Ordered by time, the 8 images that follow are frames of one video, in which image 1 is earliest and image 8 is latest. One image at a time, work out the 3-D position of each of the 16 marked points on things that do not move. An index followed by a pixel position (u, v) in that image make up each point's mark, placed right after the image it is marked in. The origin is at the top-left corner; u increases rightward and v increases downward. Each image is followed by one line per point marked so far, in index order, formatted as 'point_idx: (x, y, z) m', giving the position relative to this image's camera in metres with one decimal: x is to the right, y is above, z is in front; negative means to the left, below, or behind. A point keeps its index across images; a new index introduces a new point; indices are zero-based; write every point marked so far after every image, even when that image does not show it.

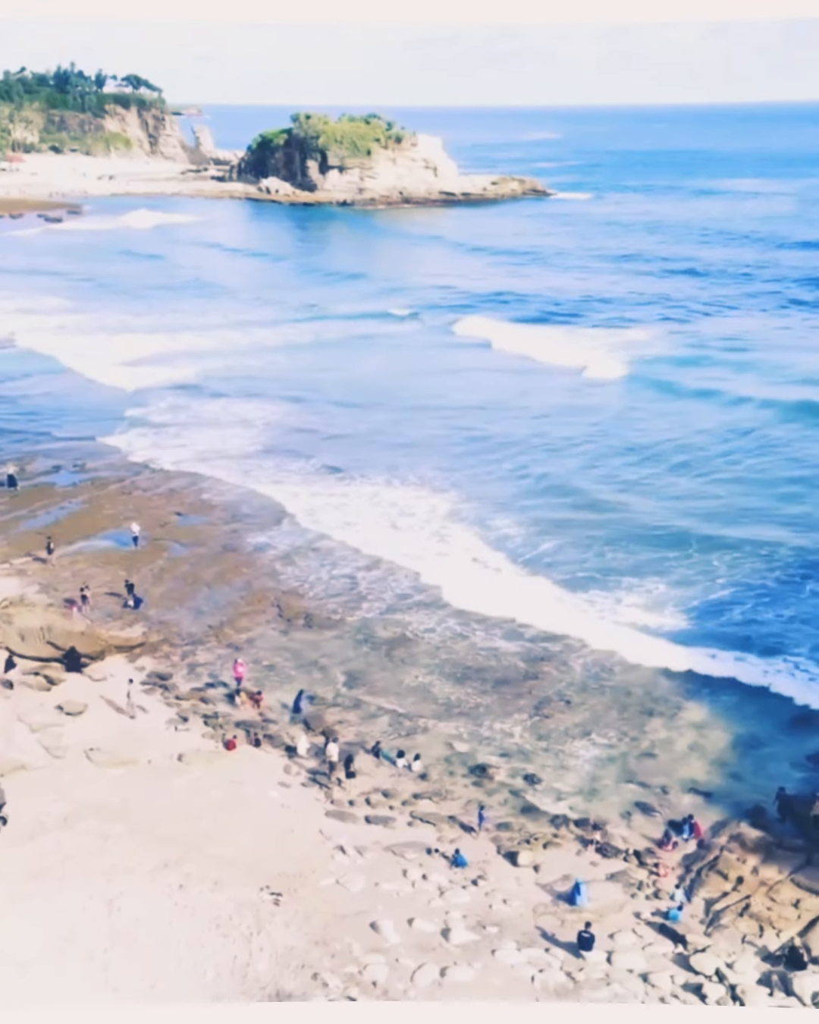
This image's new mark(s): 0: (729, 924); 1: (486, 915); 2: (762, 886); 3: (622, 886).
0: (+3.6, -4.6, +14.5) m
1: (+0.9, -4.5, +14.5) m
2: (+4.1, -4.3, +15.0) m
3: (+2.5, -4.4, +15.1) m
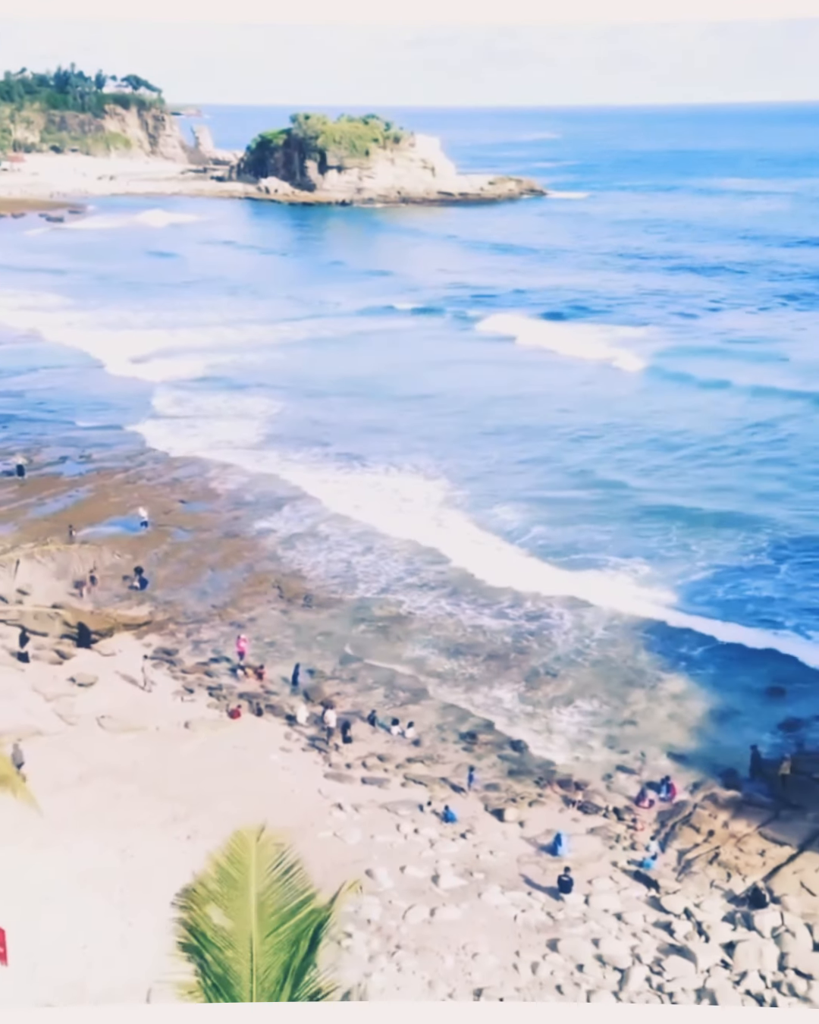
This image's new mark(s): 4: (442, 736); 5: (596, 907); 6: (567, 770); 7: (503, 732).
0: (+3.5, -4.3, +15.6) m
1: (+0.8, -4.2, +15.6) m
2: (+4.0, -4.0, +16.1) m
3: (+2.4, -4.1, +16.1) m
4: (+0.5, -3.3, +19.2) m
5: (+2.2, -4.6, +15.1) m
6: (+2.3, -3.6, +17.9) m
7: (+1.4, -3.3, +19.3) m
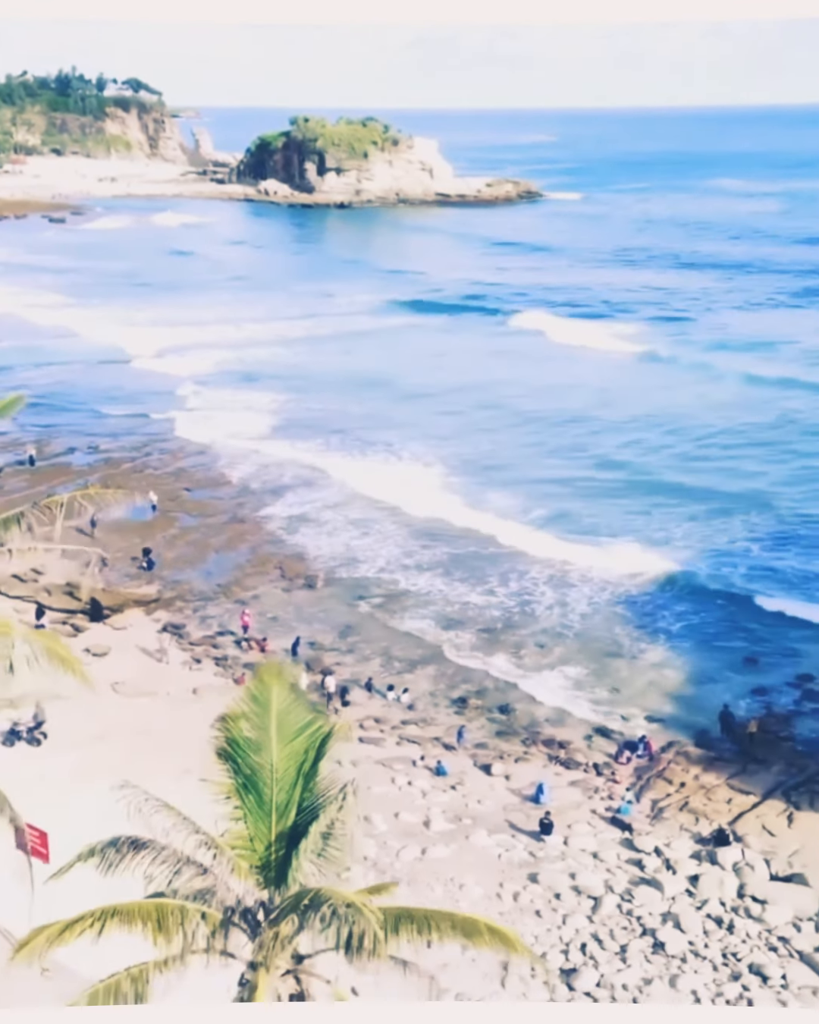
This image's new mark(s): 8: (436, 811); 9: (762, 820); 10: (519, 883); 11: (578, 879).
0: (+3.4, -4.0, +16.9) m
1: (+0.7, -3.9, +16.9) m
2: (+3.9, -3.7, +17.4) m
3: (+2.3, -3.7, +17.5) m
4: (+0.4, -3.0, +20.5) m
5: (+2.1, -4.3, +16.4) m
6: (+2.2, -3.2, +19.2) m
7: (+1.3, -2.9, +20.6) m
8: (+0.3, -3.9, +16.9) m
9: (+4.5, -4.0, +16.3) m
10: (+1.3, -4.5, +15.9) m
11: (+2.1, -4.6, +15.9) m
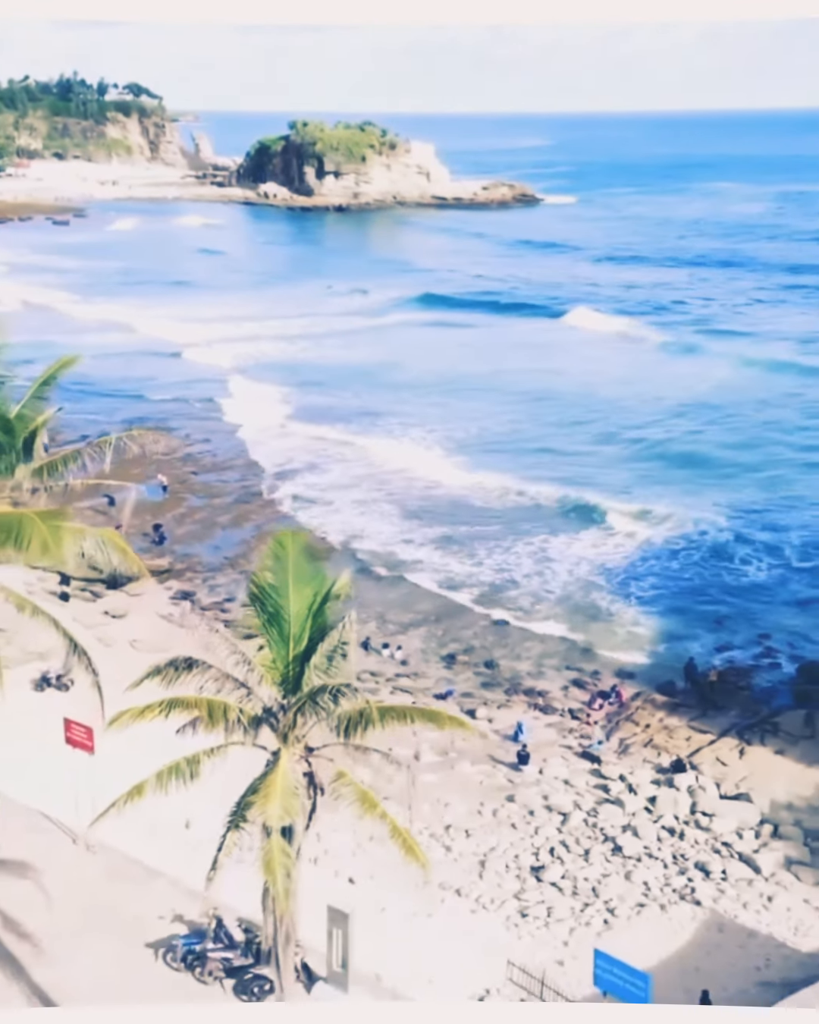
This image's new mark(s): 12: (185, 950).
0: (+3.3, -3.5, +18.9) m
1: (+0.6, -3.4, +18.8) m
2: (+3.8, -3.2, +19.3) m
3: (+2.2, -3.3, +19.4) m
4: (+0.3, -2.5, +22.4) m
5: (+2.0, -3.8, +18.3) m
6: (+2.1, -2.8, +21.2) m
7: (+1.2, -2.5, +22.5) m
8: (+0.2, -3.4, +18.8) m
9: (+4.4, -3.5, +18.2) m
10: (+1.2, -4.1, +17.8) m
11: (+2.0, -4.1, +17.8) m
12: (-1.9, -3.6, +10.9) m
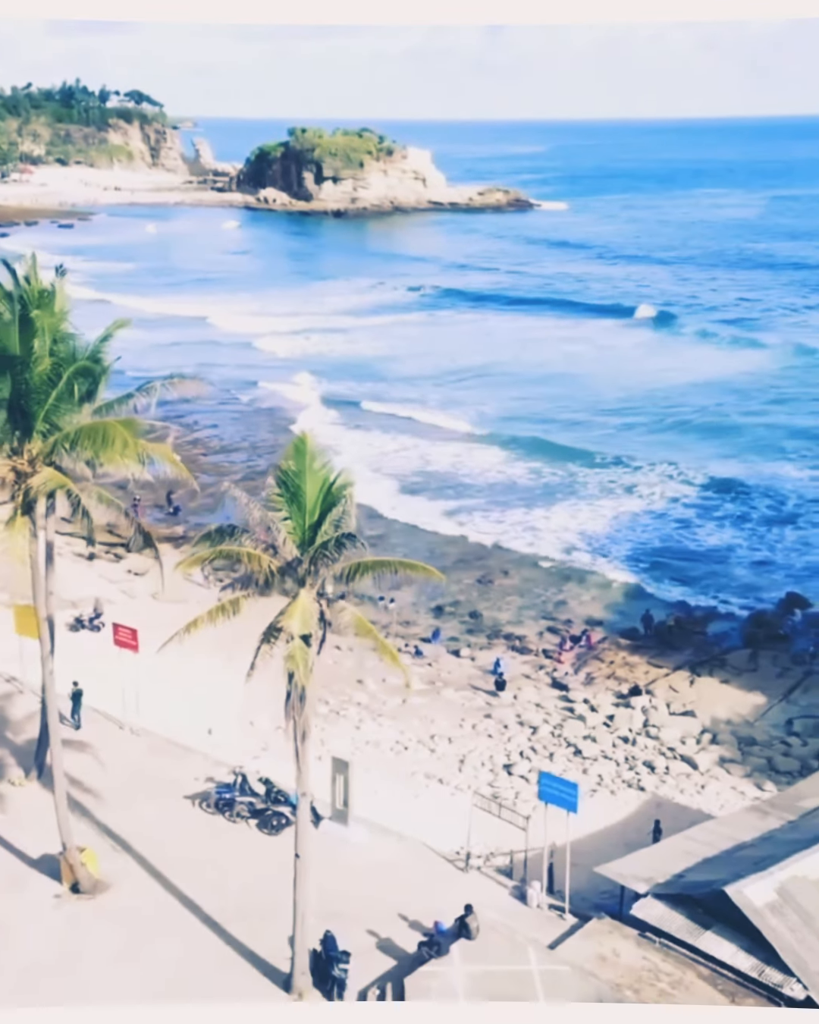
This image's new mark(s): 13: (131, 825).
0: (+3.1, -2.8, +21.5) m
1: (+0.4, -2.7, +21.4) m
2: (+3.6, -2.6, +21.9) m
3: (+2.1, -2.6, +22.0) m
4: (+0.1, -1.9, +25.0) m
5: (+1.8, -3.1, +20.9) m
6: (+1.9, -2.1, +23.8) m
7: (+1.0, -1.8, +25.1) m
8: (+0.1, -2.7, +21.4) m
9: (+4.3, -2.8, +20.8) m
10: (+1.1, -3.4, +20.4) m
11: (+1.8, -3.4, +20.4) m
12: (-2.0, -3.0, +13.5) m
13: (-2.8, -3.2, +13.2) m
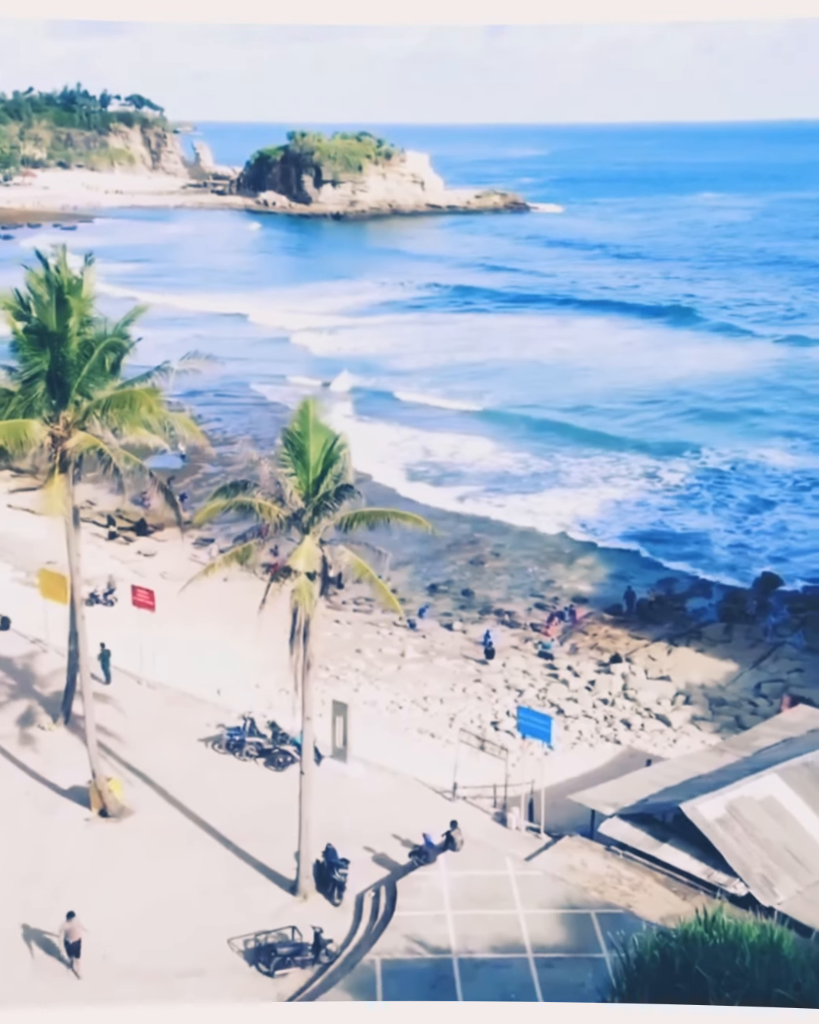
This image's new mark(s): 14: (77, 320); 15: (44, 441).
0: (+3.1, -2.5, +22.8) m
1: (+0.4, -2.4, +22.8) m
2: (+3.6, -2.2, +23.3) m
3: (+2.0, -2.3, +23.4) m
4: (+0.1, -1.5, +26.4) m
5: (+1.8, -2.8, +22.3) m
6: (+1.8, -1.8, +25.2) m
7: (+0.9, -1.5, +26.5) m
8: (0.0, -2.4, +22.8) m
9: (+4.2, -2.5, +22.2) m
10: (+1.0, -3.1, +21.8) m
11: (+1.7, -3.1, +21.8) m
12: (-2.1, -2.6, +14.9) m
13: (-2.9, -2.8, +14.5) m
14: (-3.1, +1.8, +12.2) m
15: (-3.4, +0.7, +12.1) m
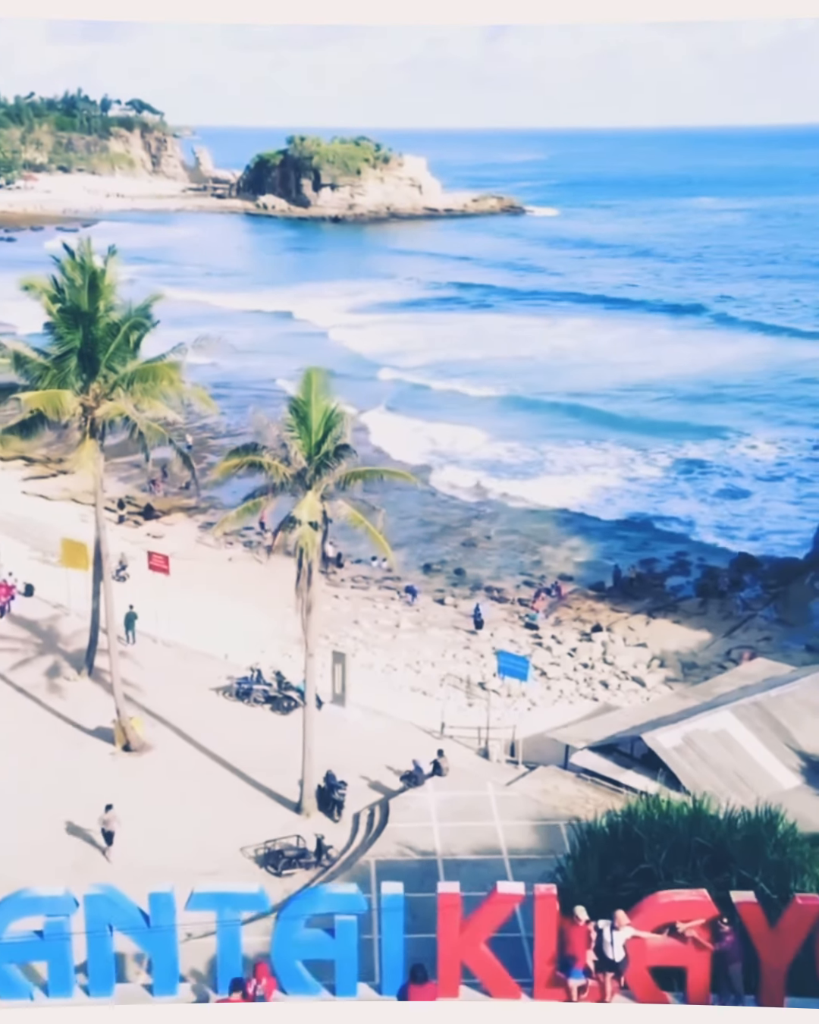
0: (+3.0, -2.1, +24.3) m
1: (+0.2, -2.0, +24.3) m
2: (+3.5, -1.9, +24.8) m
3: (+1.9, -1.9, +24.8) m
4: (-0.1, -1.2, +27.9) m
5: (+1.7, -2.4, +23.8) m
6: (+1.7, -1.4, +26.6) m
7: (+0.8, -1.1, +28.0) m
8: (-0.1, -2.0, +24.2) m
9: (+4.1, -2.1, +23.7) m
10: (+0.9, -2.7, +23.3) m
11: (+1.6, -2.7, +23.3) m
12: (-2.2, -2.2, +16.3) m
13: (-3.0, -2.4, +16.0) m
14: (-3.2, +2.2, +13.7) m
15: (-3.5, +1.1, +13.6) m
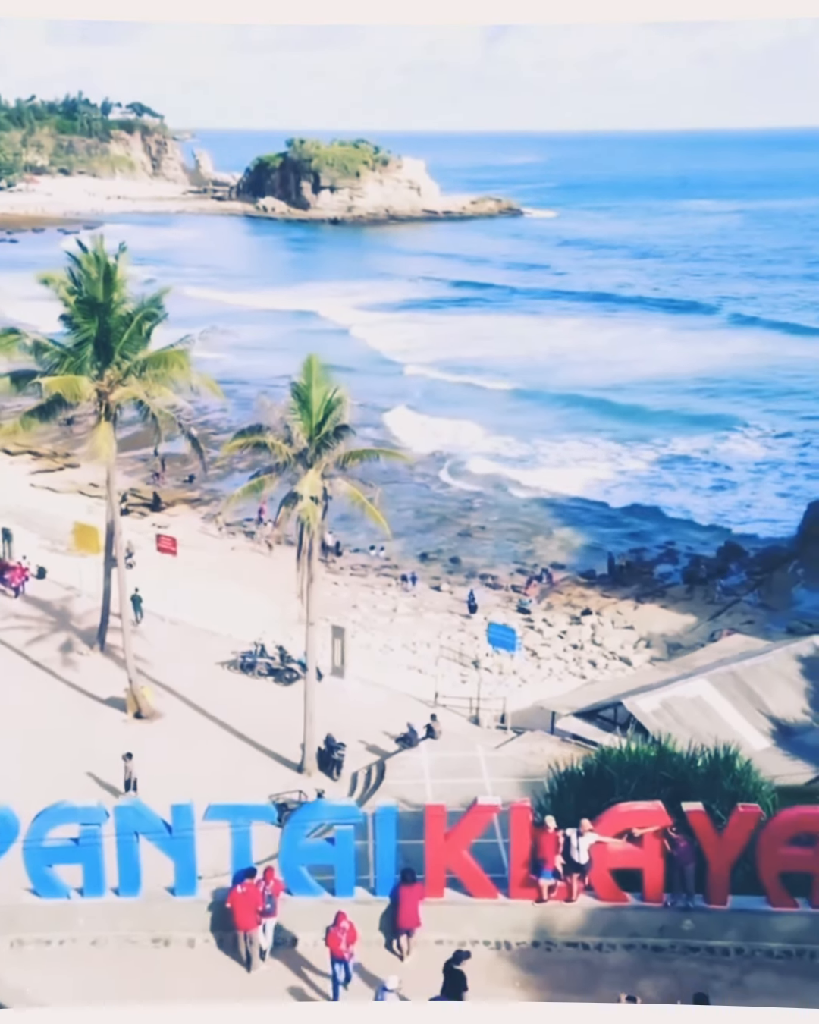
0: (+2.9, -1.9, +25.2) m
1: (+0.2, -1.8, +25.2) m
2: (+3.4, -1.7, +25.7) m
3: (+1.8, -1.7, +25.7) m
4: (-0.1, -1.0, +28.8) m
5: (+1.6, -2.2, +24.7) m
6: (+1.7, -1.2, +27.5) m
7: (+0.8, -0.9, +28.9) m
8: (-0.2, -1.8, +25.1) m
9: (+4.0, -1.9, +24.6) m
10: (+0.8, -2.5, +24.2) m
11: (+1.6, -2.5, +24.2) m
12: (-2.2, -2.0, +17.2) m
13: (-3.0, -2.2, +16.9) m
14: (-3.3, +2.4, +14.6) m
15: (-3.6, +1.3, +14.5) m
